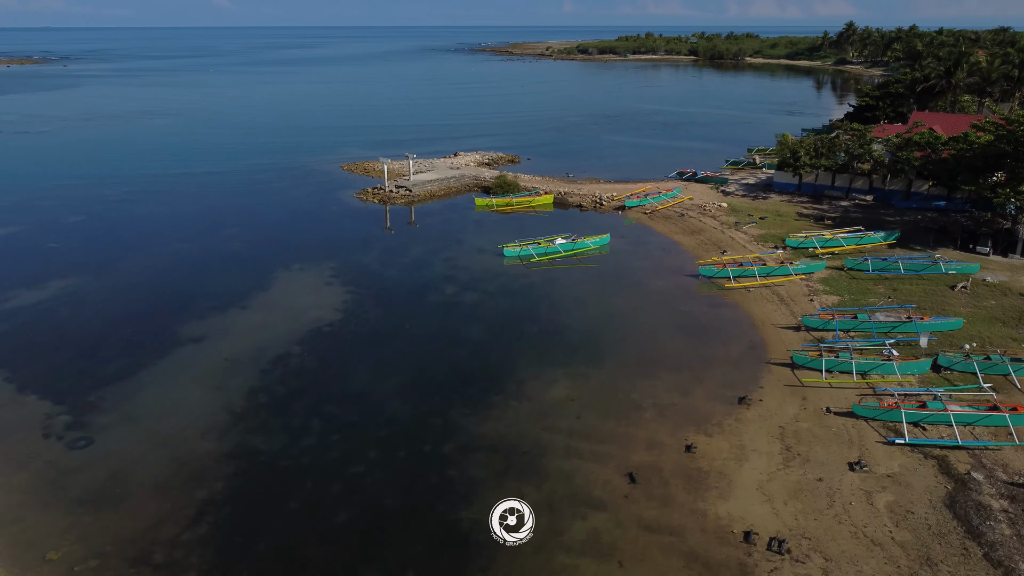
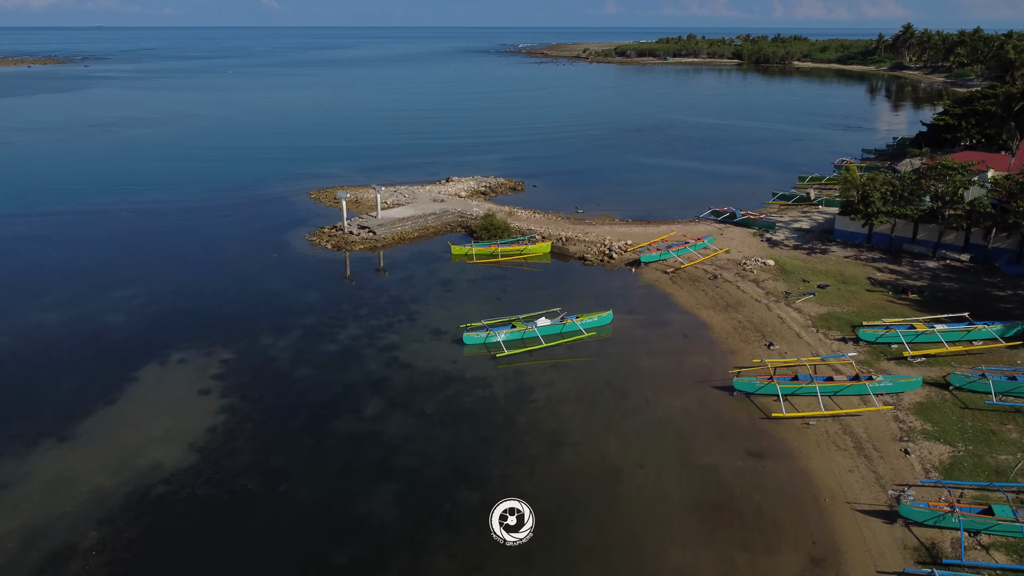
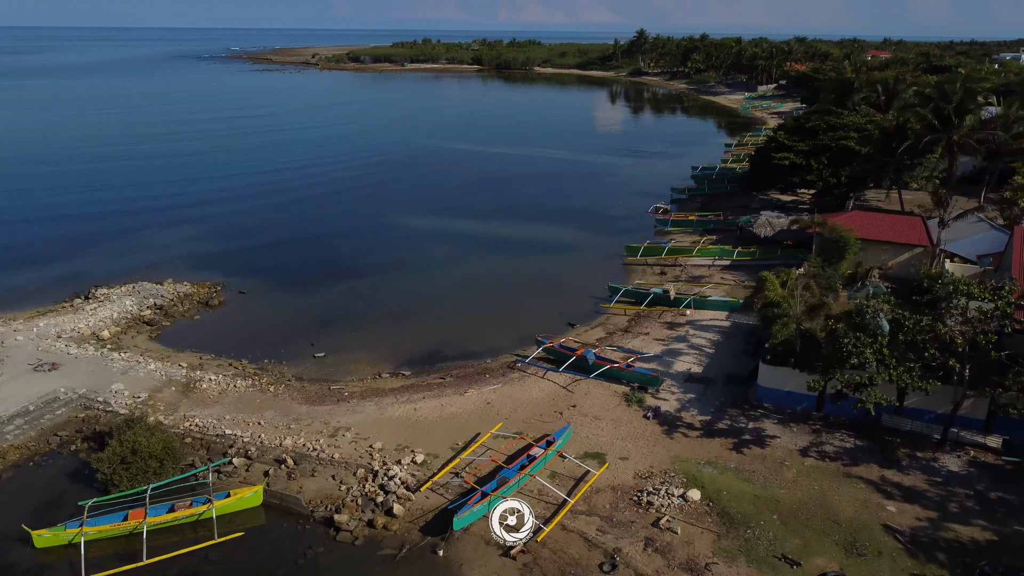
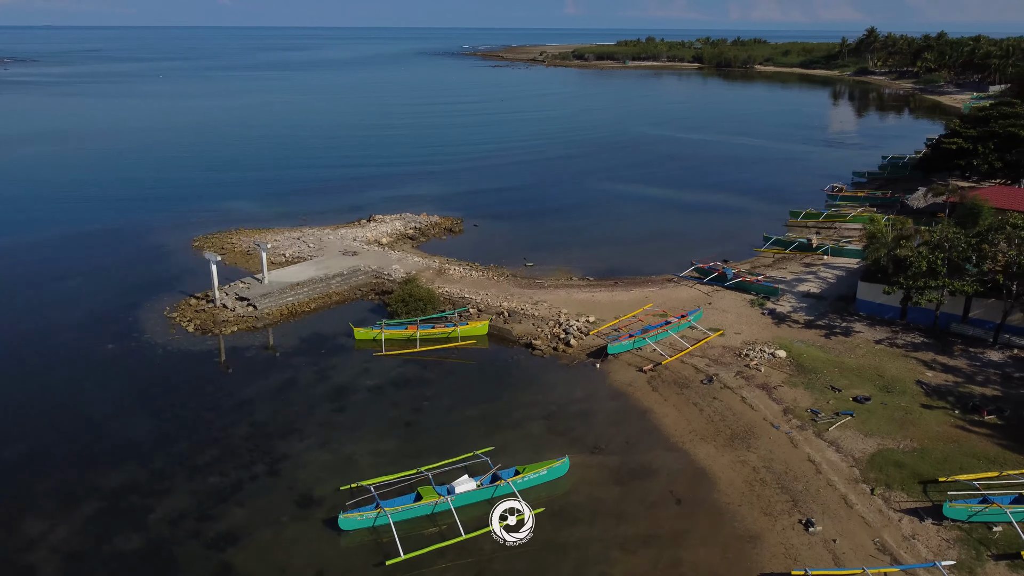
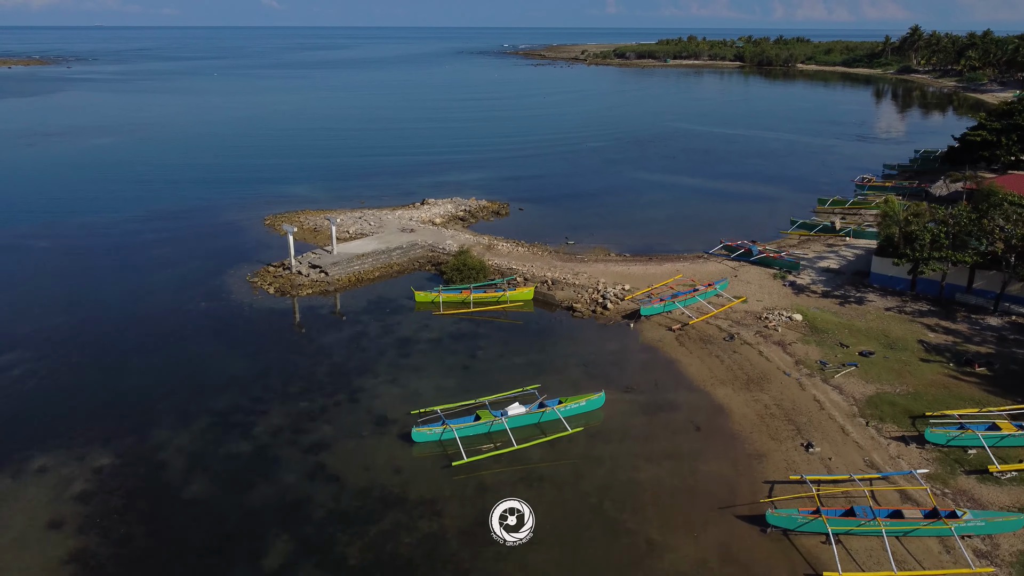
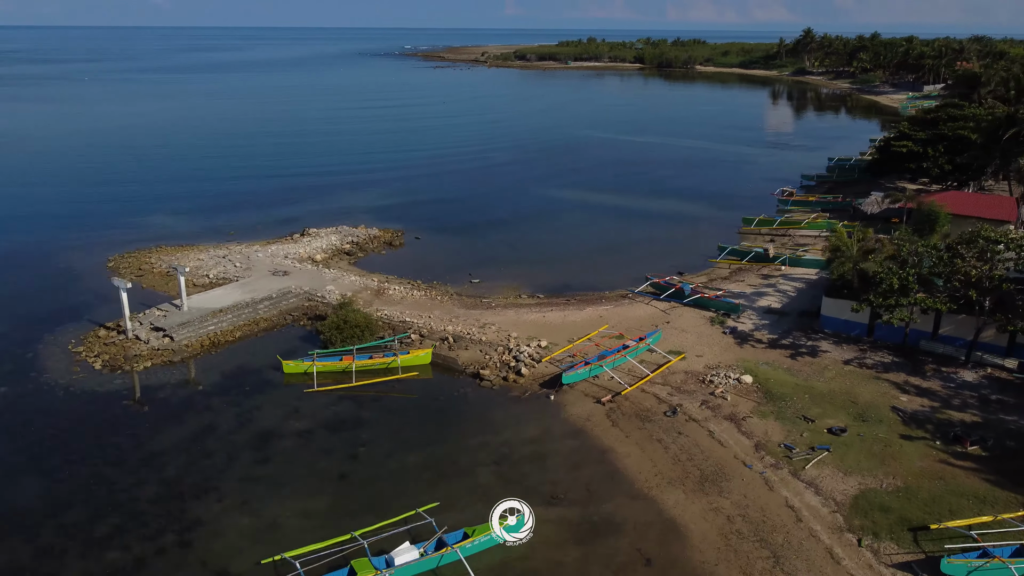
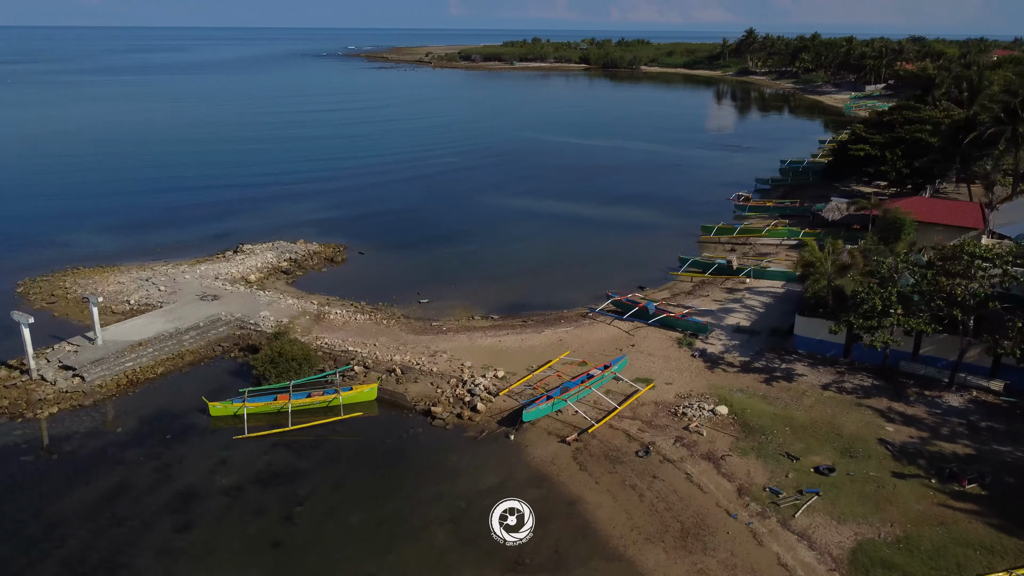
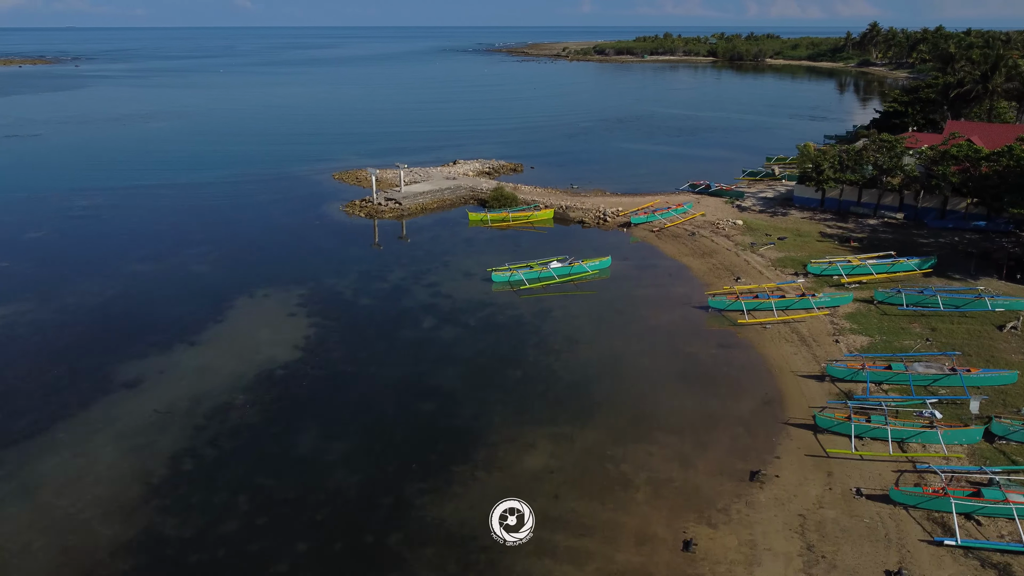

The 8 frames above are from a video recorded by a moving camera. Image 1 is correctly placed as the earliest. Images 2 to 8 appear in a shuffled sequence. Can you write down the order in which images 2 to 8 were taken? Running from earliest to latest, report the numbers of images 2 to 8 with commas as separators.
8, 2, 5, 4, 6, 7, 3
